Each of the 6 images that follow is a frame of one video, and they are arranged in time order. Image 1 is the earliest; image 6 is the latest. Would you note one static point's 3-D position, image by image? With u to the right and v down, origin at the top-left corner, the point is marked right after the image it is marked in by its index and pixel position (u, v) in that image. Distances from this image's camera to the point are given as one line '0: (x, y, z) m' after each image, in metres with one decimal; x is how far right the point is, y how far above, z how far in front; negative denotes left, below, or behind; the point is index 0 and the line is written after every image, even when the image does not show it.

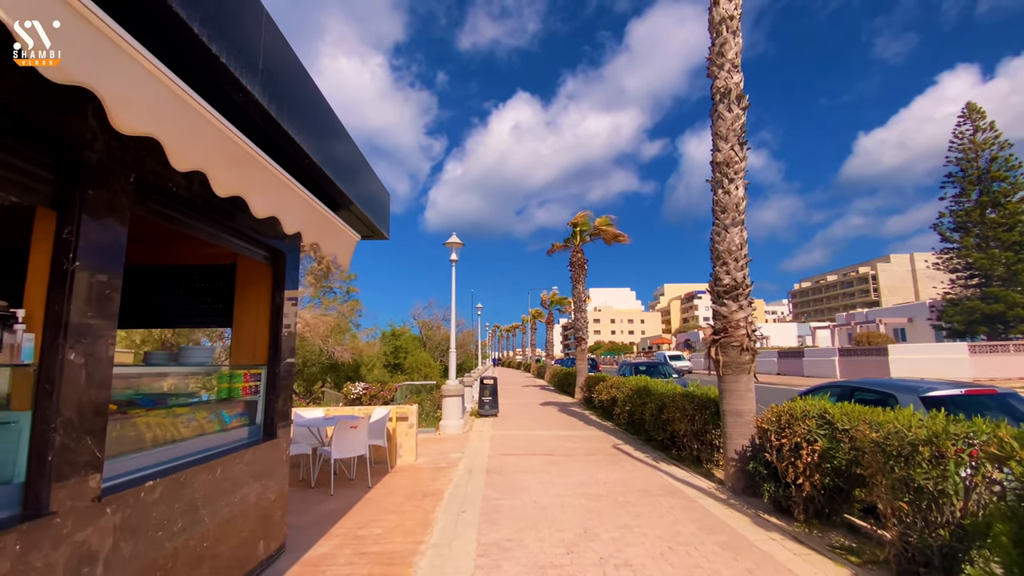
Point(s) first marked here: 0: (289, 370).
0: (-2.1, -0.8, +4.8) m
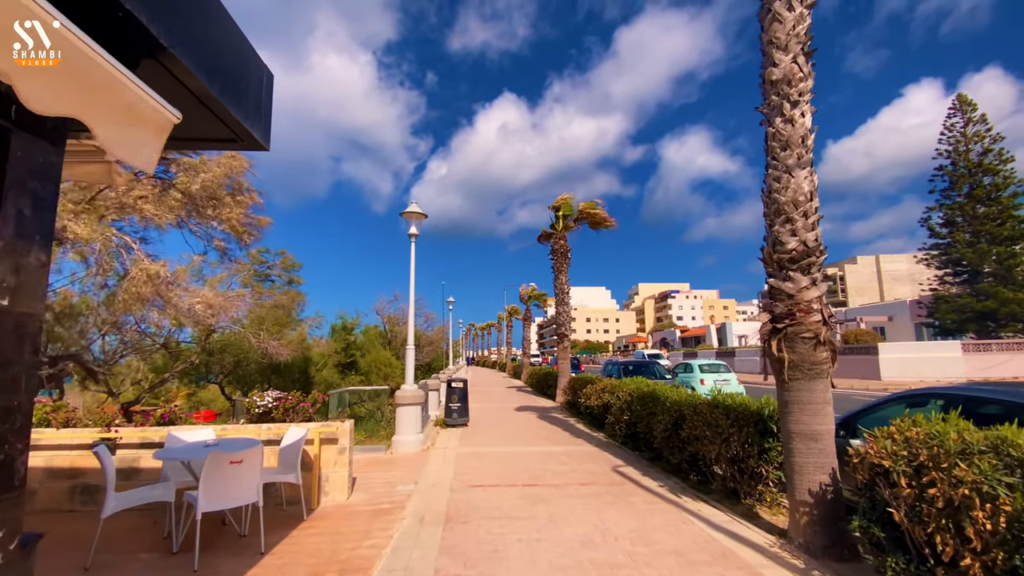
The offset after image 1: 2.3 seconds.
0: (-2.2, -0.4, +2.4) m
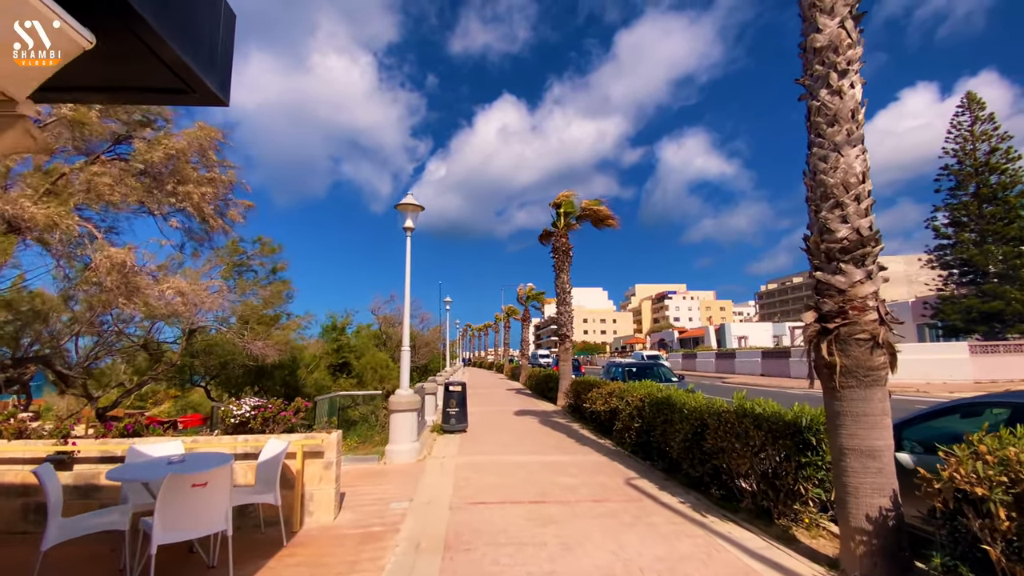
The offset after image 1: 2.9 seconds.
0: (-2.1, -0.3, +1.7) m
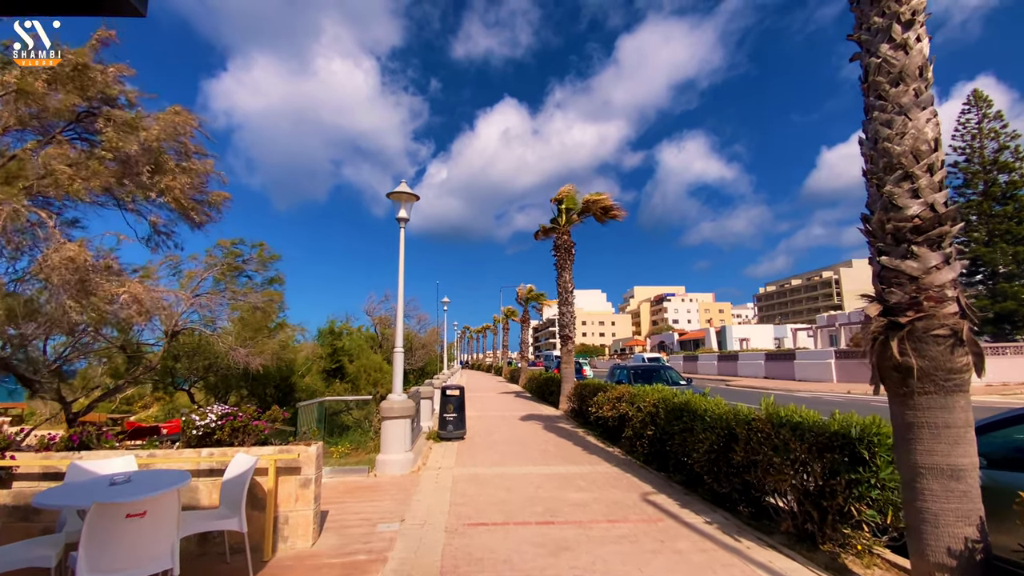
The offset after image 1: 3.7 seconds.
0: (-2.1, -0.2, +0.9) m
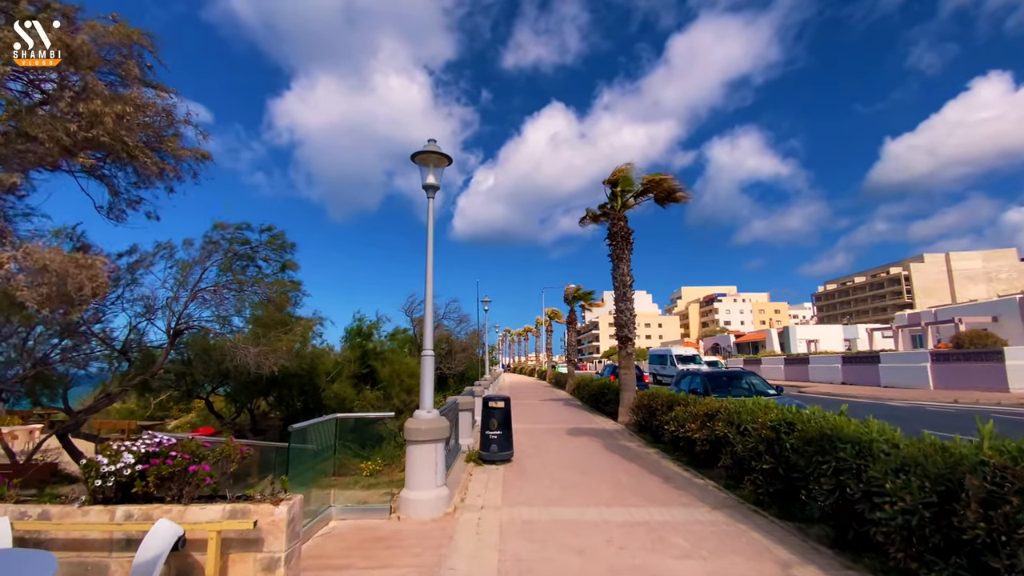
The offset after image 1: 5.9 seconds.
0: (-1.9, 0.0, -0.9) m
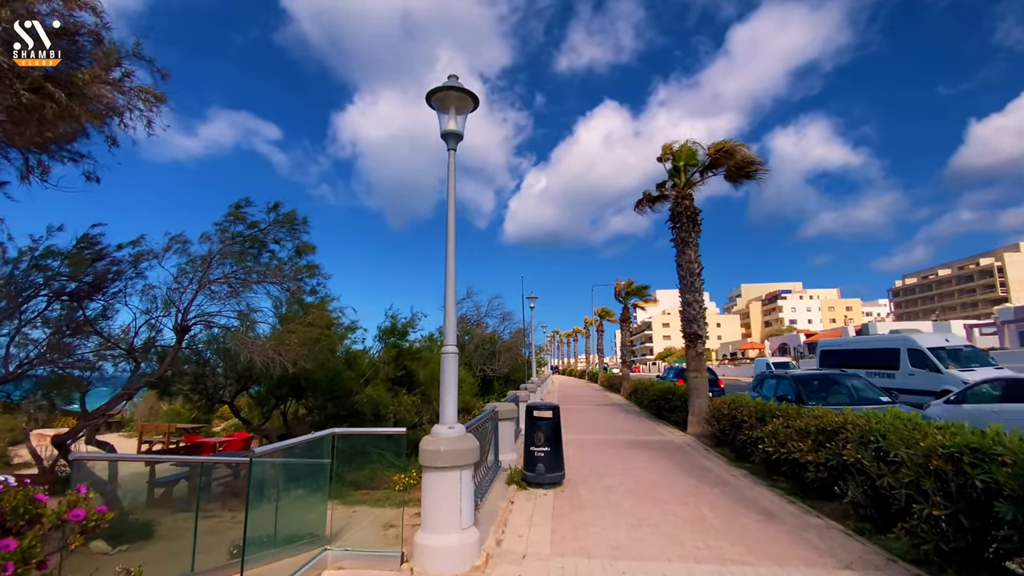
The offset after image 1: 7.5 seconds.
0: (-2.2, +0.2, -2.2) m
